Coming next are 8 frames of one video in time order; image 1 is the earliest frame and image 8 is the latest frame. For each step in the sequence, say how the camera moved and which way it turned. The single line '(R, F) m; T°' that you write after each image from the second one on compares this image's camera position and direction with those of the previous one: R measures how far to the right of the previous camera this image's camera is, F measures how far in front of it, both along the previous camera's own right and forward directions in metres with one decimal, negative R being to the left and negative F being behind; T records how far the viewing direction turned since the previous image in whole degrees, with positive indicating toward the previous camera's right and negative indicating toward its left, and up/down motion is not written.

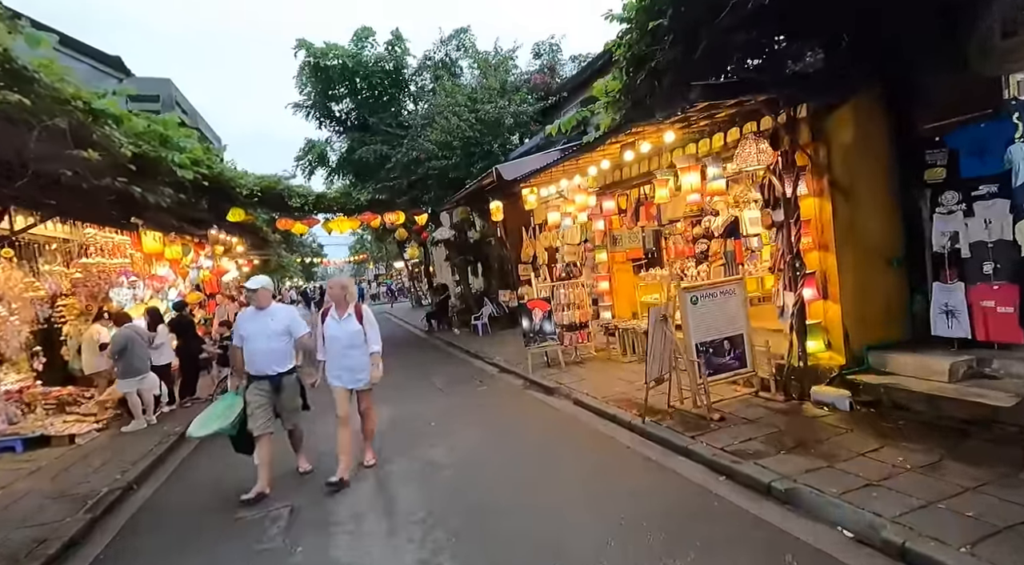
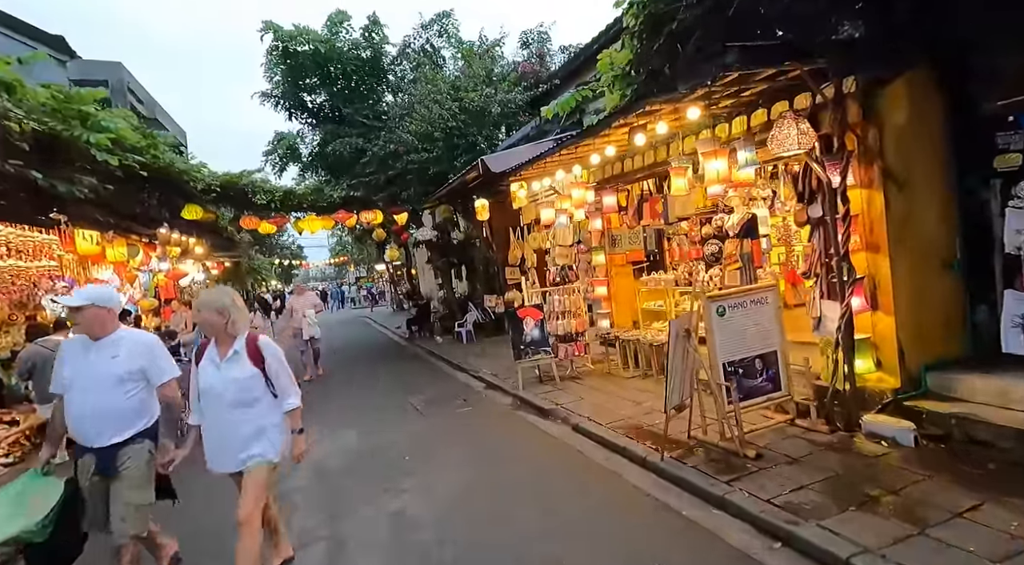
(-0.1, +1.2) m; +1°
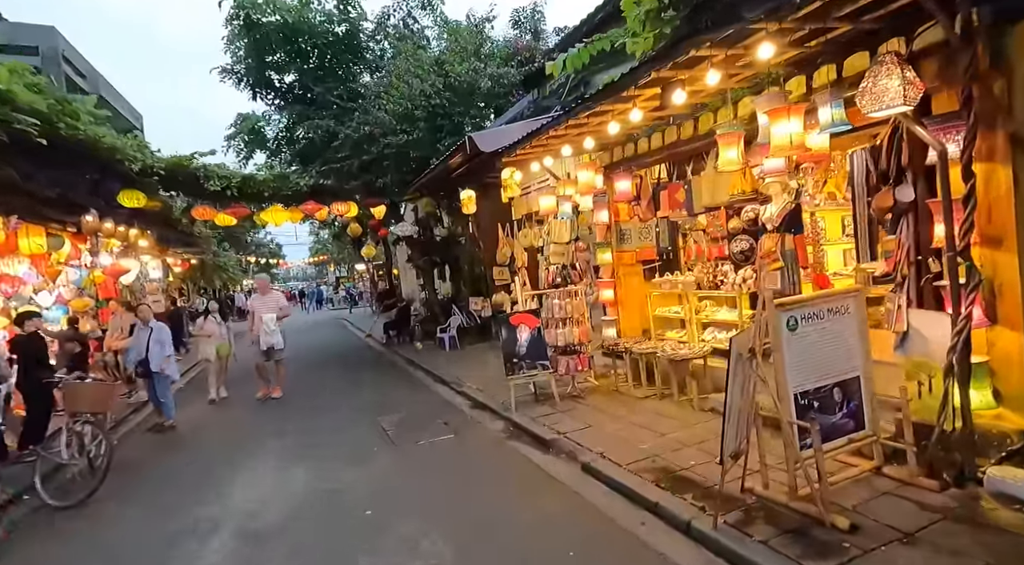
(-0.1, +1.6) m; +1°
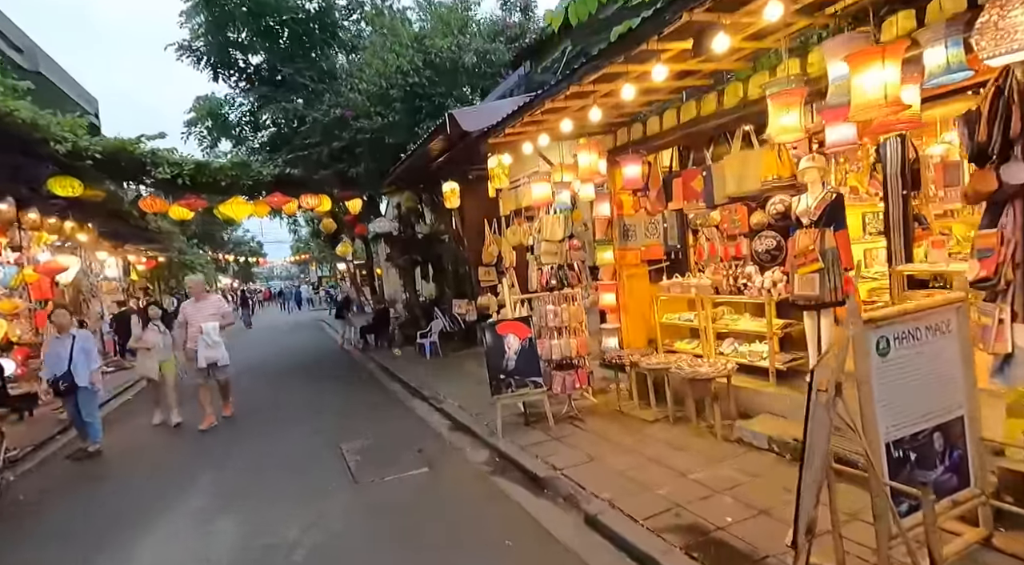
(0.0, +1.3) m; +1°
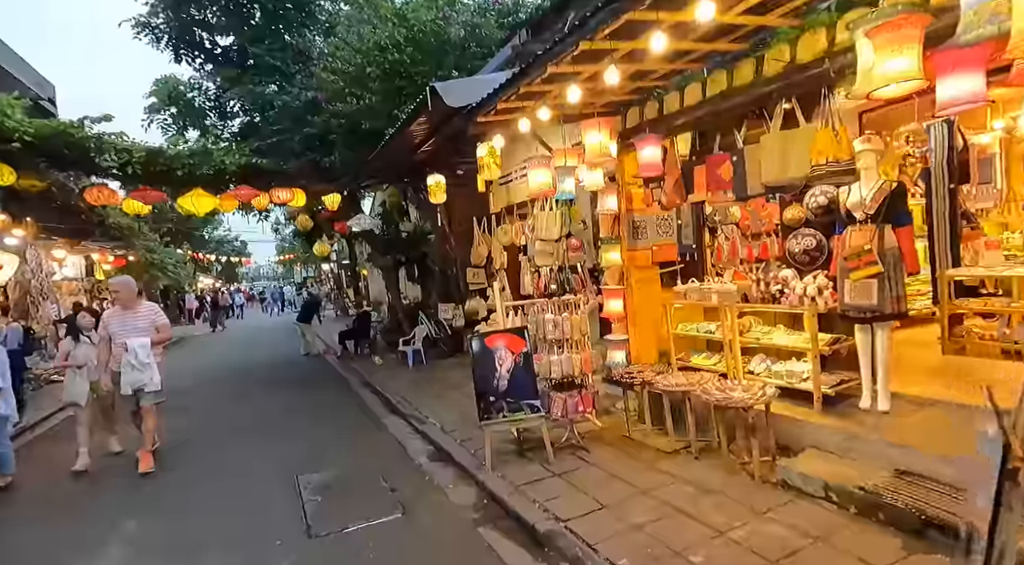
(0.0, +1.1) m; +1°
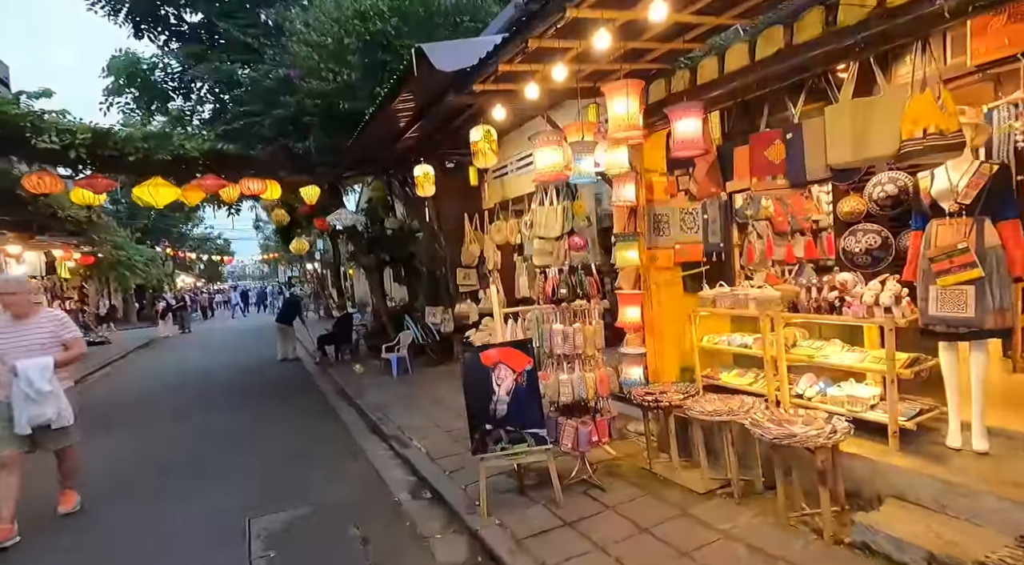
(-0.1, +1.1) m; +1°
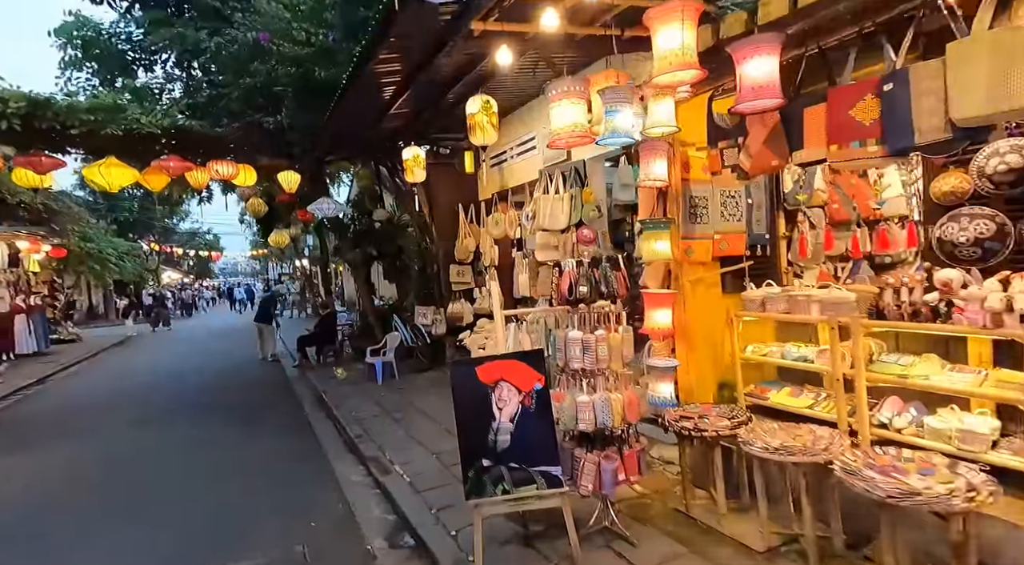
(-0.1, +1.1) m; +1°
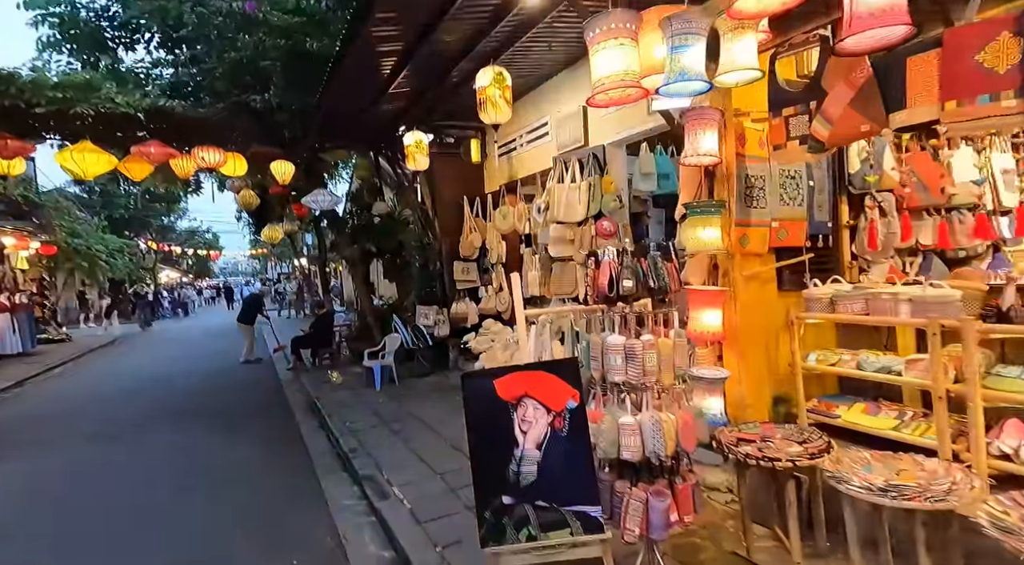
(-0.1, +0.8) m; 0°
